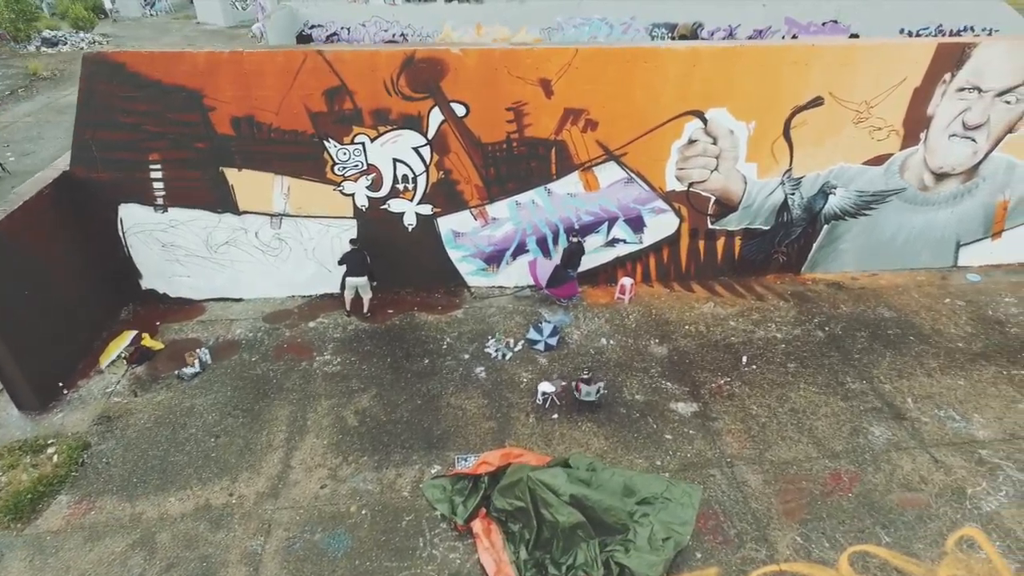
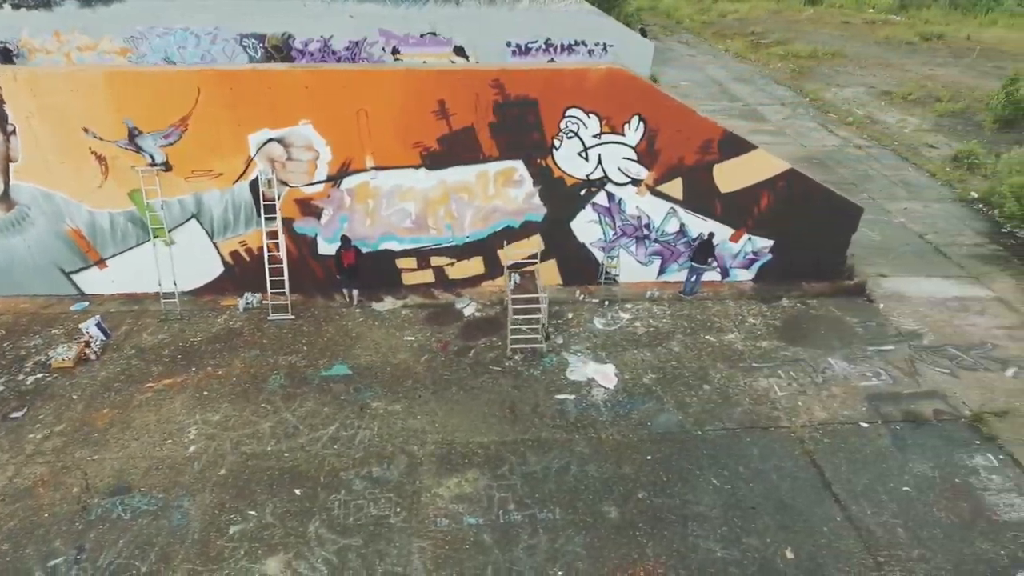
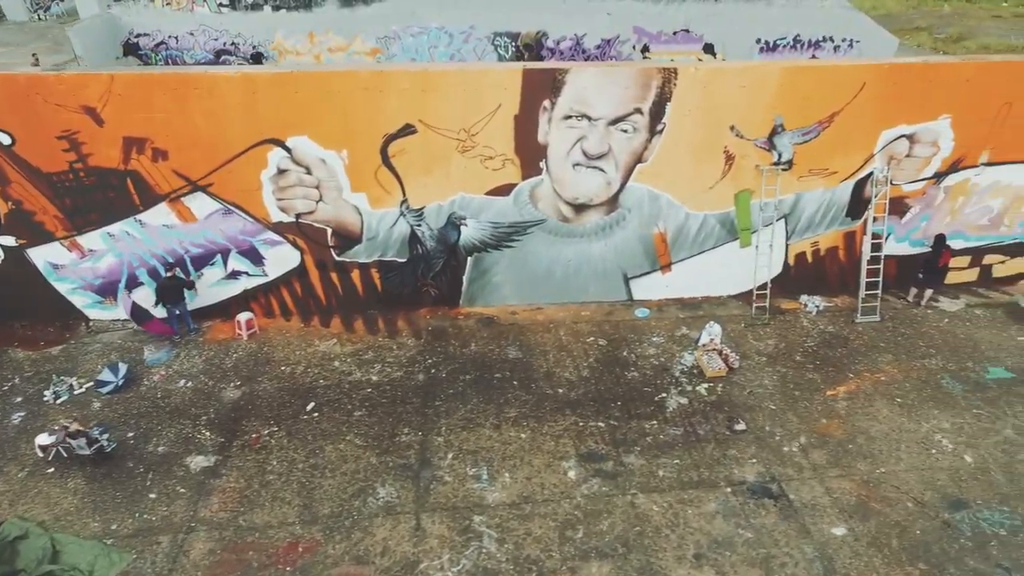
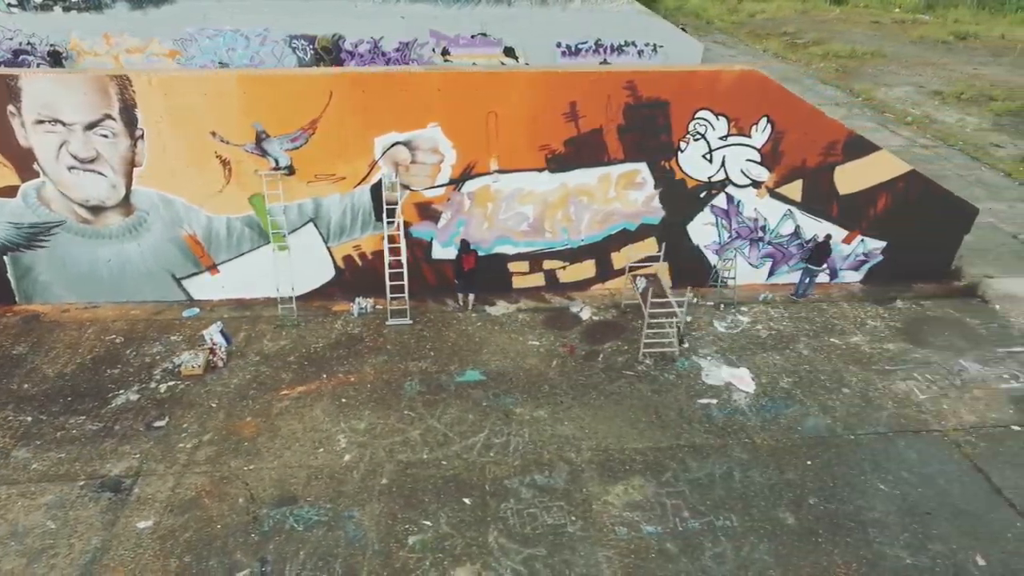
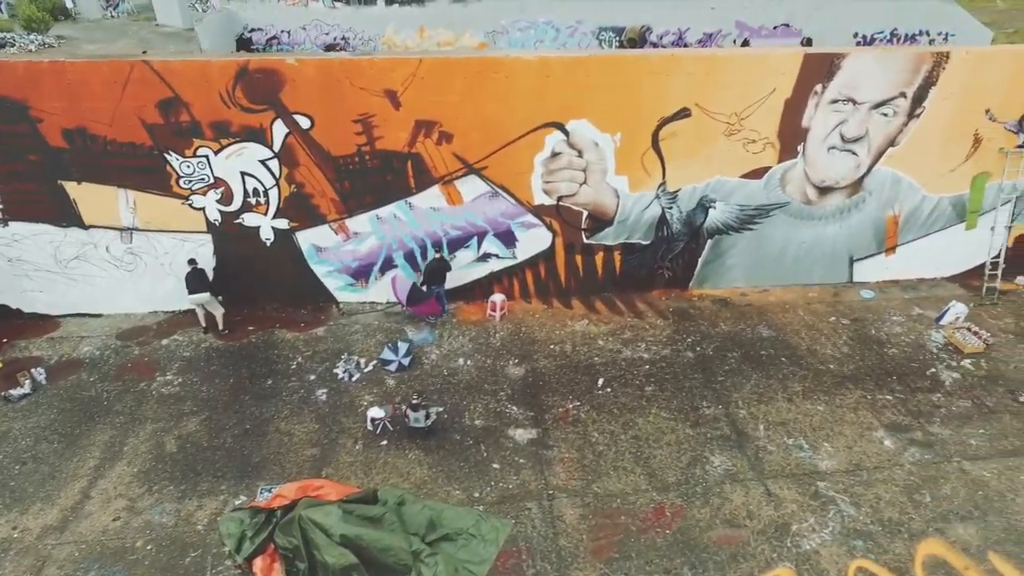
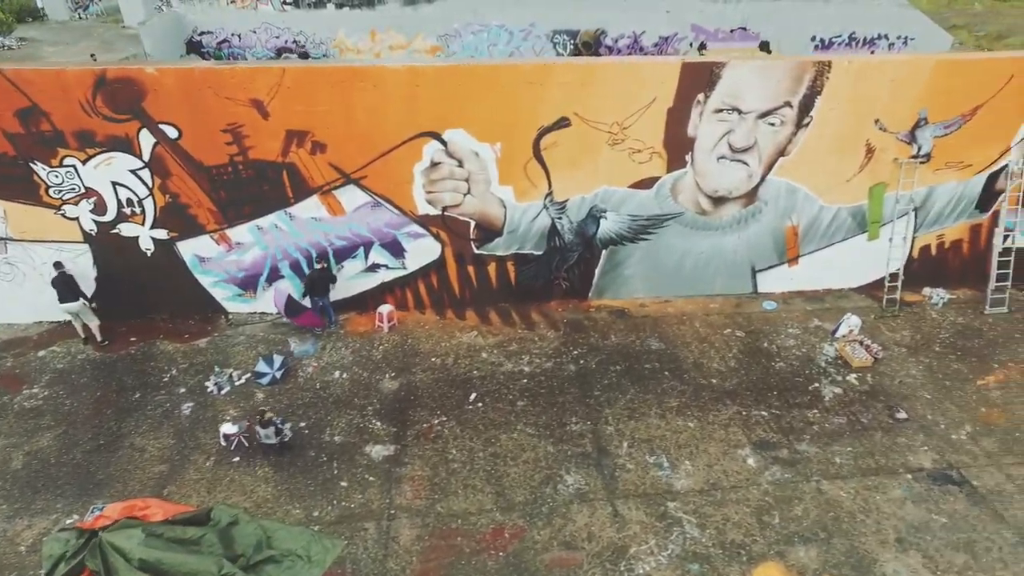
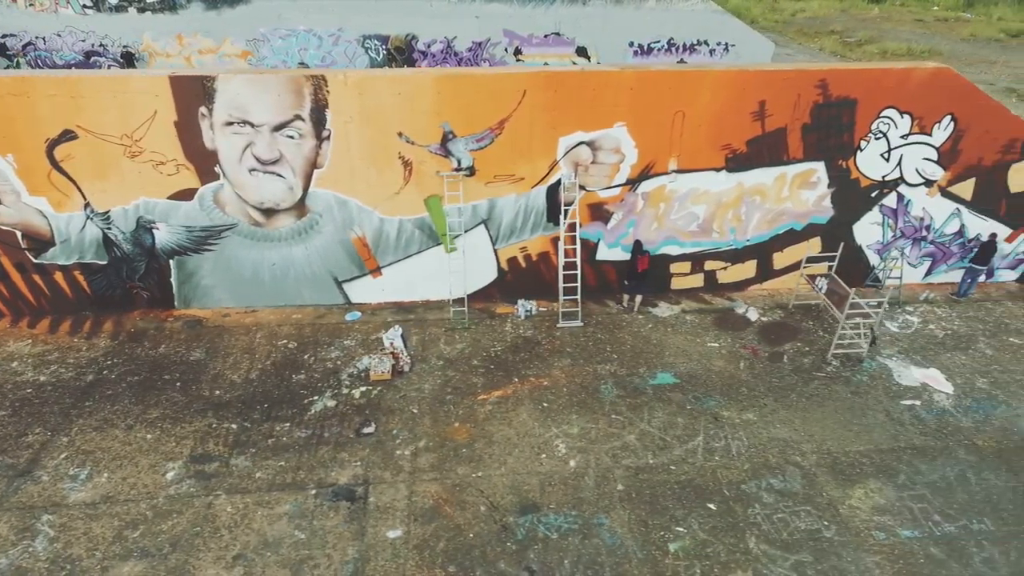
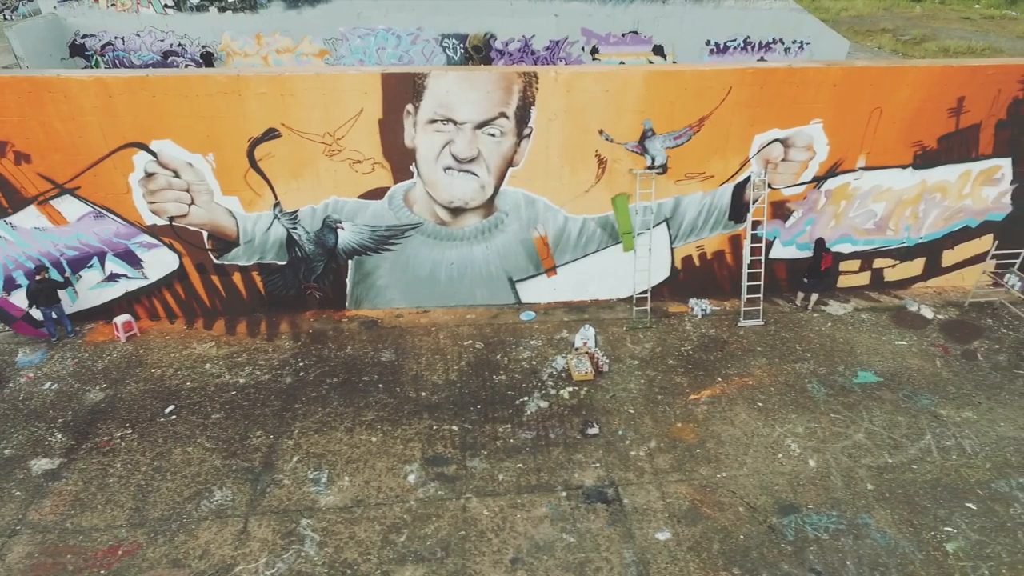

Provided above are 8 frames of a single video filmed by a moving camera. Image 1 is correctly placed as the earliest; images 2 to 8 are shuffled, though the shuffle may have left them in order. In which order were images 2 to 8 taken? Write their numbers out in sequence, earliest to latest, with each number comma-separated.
5, 6, 3, 8, 7, 4, 2
